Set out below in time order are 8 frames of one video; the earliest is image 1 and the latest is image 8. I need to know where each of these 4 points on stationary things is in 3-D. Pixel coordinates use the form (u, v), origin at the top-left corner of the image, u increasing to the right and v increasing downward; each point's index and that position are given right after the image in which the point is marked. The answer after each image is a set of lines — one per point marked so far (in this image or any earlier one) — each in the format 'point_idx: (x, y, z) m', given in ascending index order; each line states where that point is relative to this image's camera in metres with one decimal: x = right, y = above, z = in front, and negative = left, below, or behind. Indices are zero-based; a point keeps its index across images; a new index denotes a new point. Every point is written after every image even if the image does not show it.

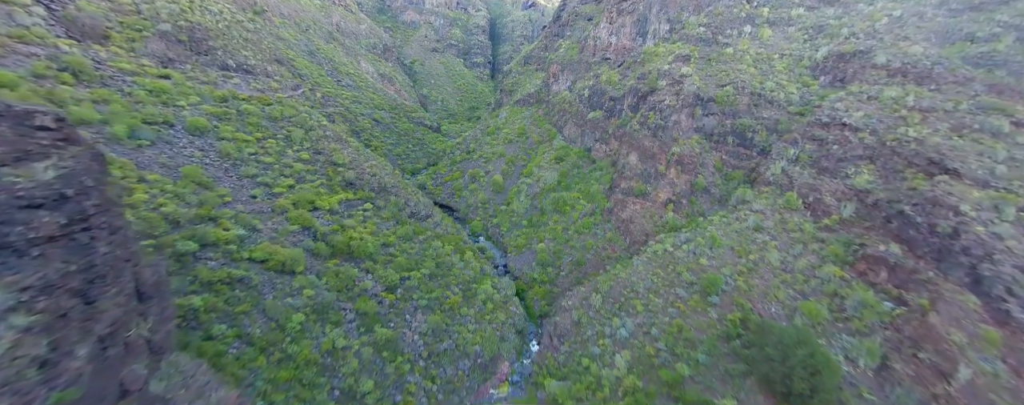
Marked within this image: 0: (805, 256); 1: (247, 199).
0: (+13.5, -2.5, +14.0) m
1: (-15.3, +0.2, +17.3) m
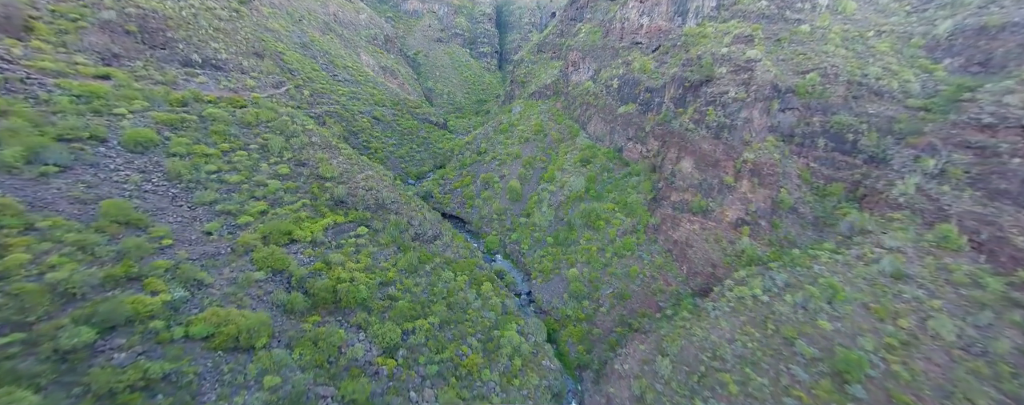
0: (+15.1, -4.0, +9.2) m
1: (-13.7, -1.5, +13.0) m
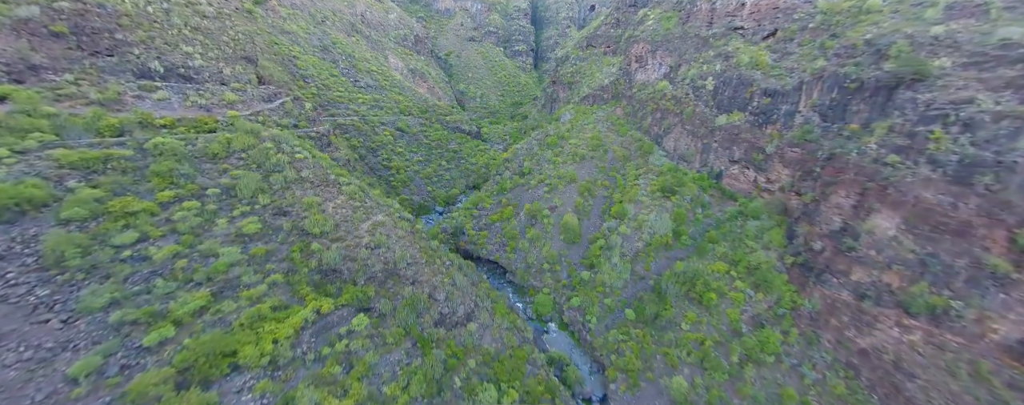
0: (+17.2, -7.6, +0.7) m
1: (-11.1, -4.6, +7.2) m
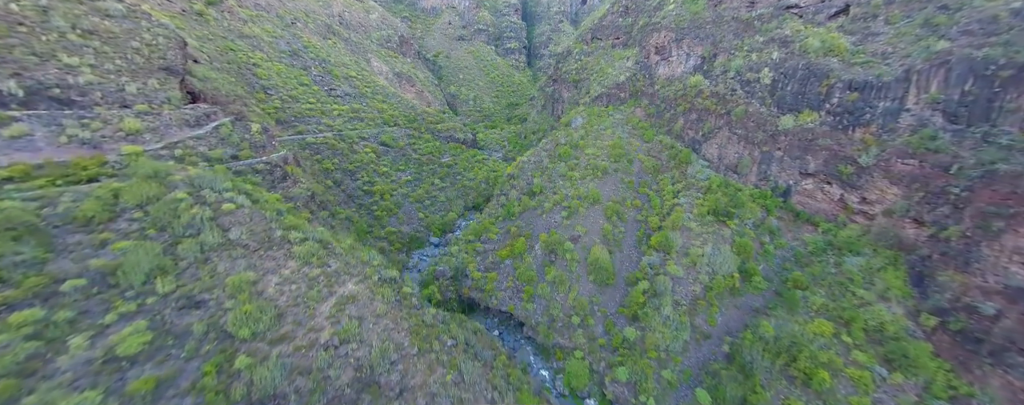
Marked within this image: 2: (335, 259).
0: (+18.7, -8.9, -3.6) m
1: (-9.8, -7.3, +2.4) m
2: (-7.6, -2.5, +13.0) m
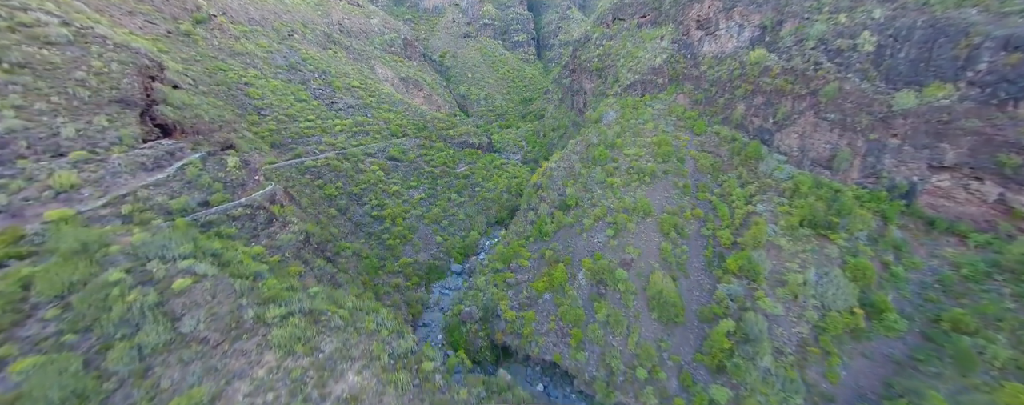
0: (+19.9, -9.2, -7.7) m
1: (-8.3, -9.4, -0.2) m
2: (-5.9, -4.3, +10.1) m
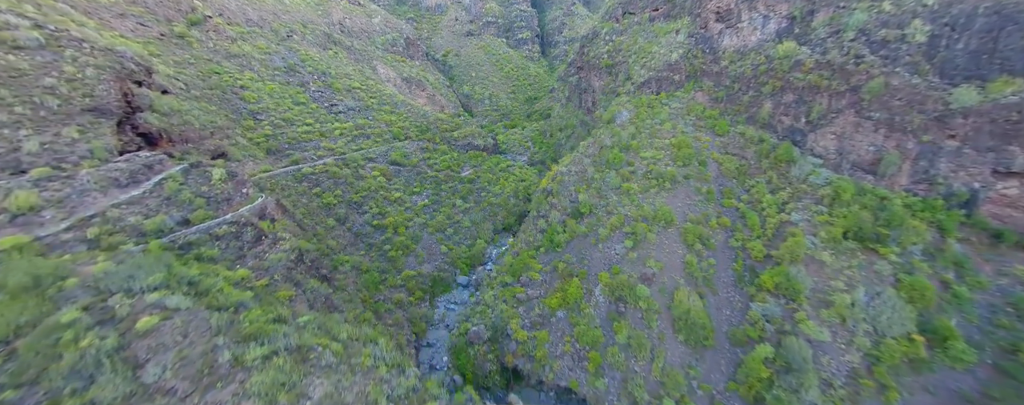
0: (+20.1, -9.6, -9.1) m
1: (-7.9, -10.1, -1.3) m
2: (-5.5, -4.8, +9.1) m
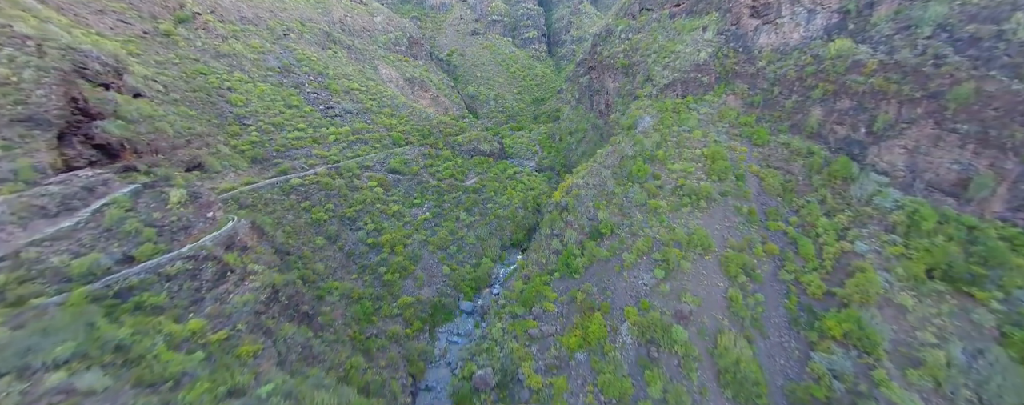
0: (+20.3, -10.7, -11.3) m
1: (-7.7, -11.0, -3.1) m
2: (-5.0, -5.8, +7.1) m
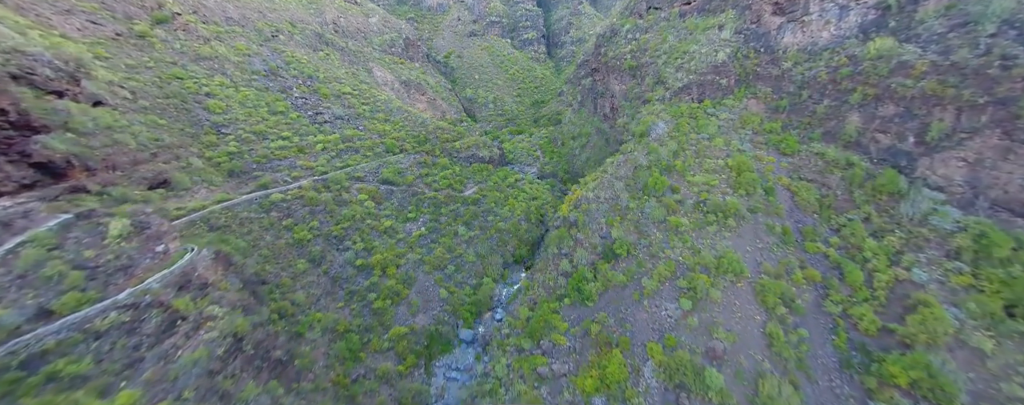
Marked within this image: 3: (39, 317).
0: (+20.7, -11.4, -12.8) m
1: (-7.3, -11.8, -4.8) m
2: (-4.8, -6.6, +5.5) m
3: (-10.6, -2.5, +6.8) m
